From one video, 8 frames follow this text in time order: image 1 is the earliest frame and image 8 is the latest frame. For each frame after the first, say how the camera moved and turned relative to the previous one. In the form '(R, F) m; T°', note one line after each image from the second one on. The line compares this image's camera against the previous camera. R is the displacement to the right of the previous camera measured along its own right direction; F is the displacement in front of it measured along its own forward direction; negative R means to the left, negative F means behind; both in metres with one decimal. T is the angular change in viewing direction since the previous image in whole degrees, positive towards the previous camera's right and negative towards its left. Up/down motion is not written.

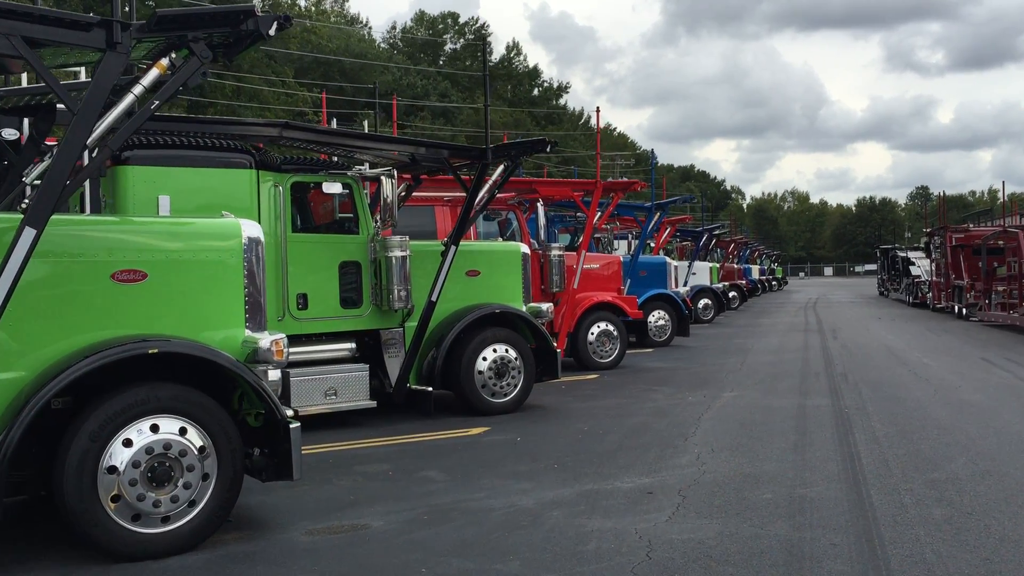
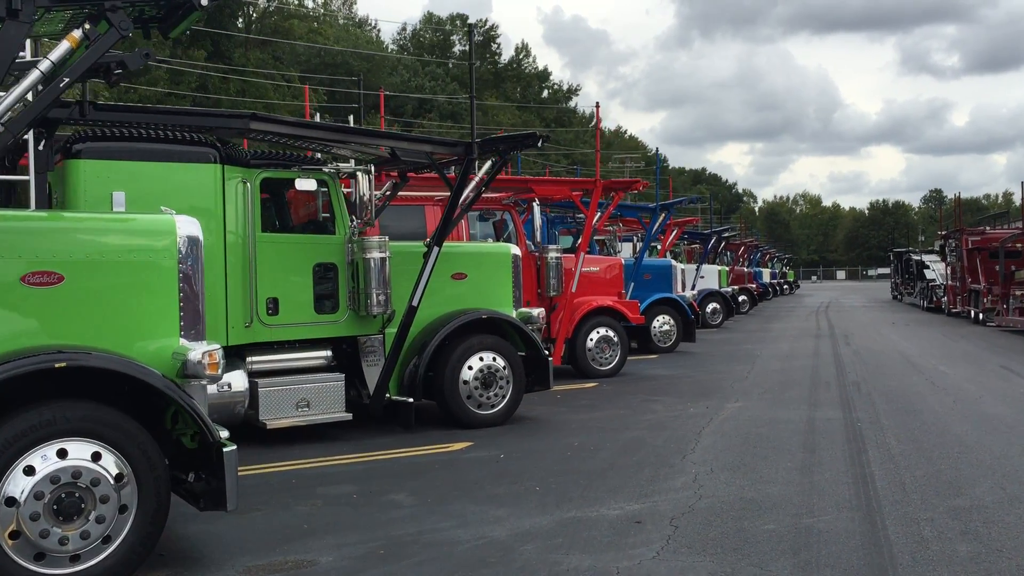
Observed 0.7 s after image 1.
(+0.2, +0.6) m; -1°
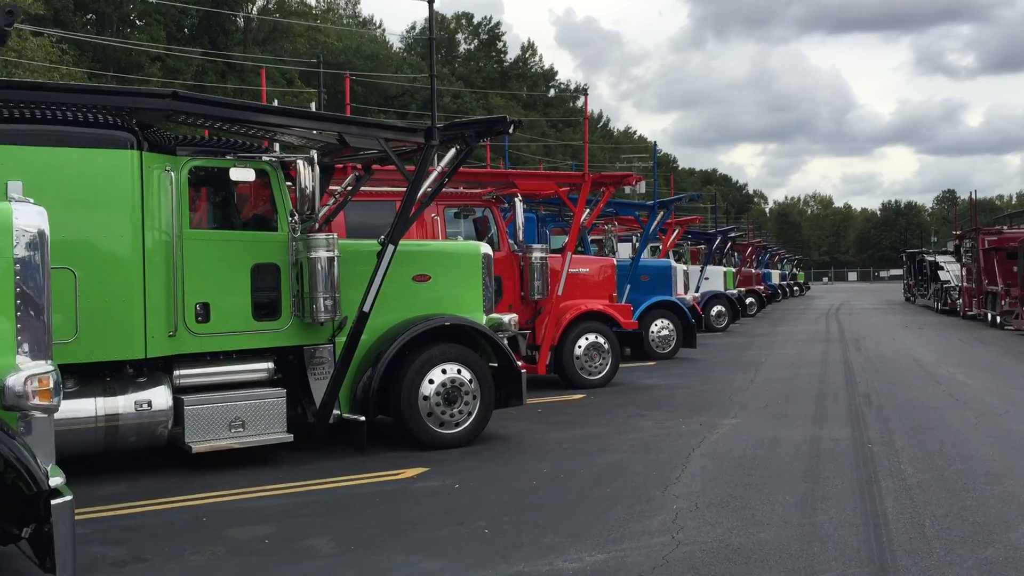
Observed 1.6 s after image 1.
(+0.4, +1.0) m; -1°
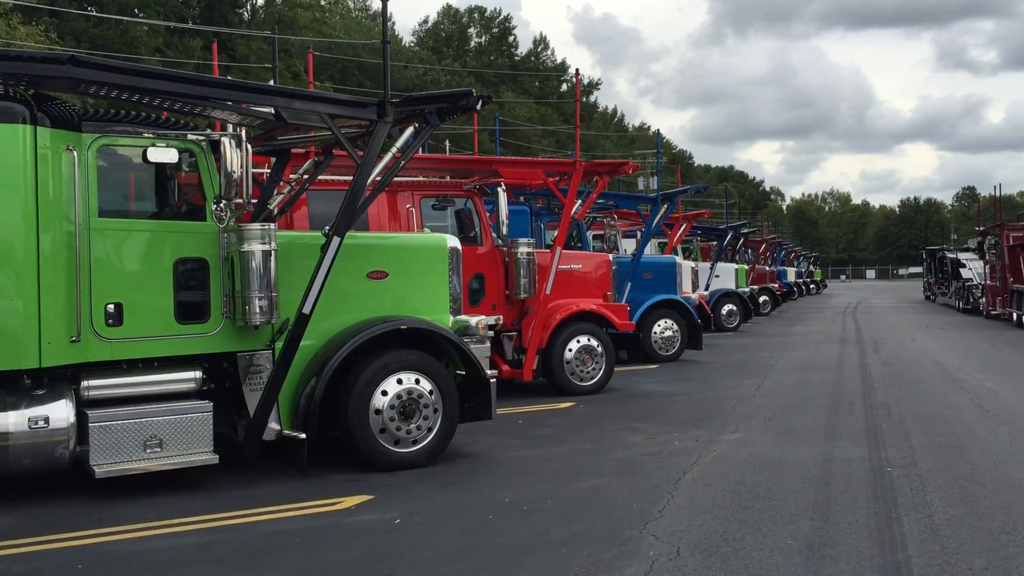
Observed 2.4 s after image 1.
(+0.4, +1.0) m; -1°
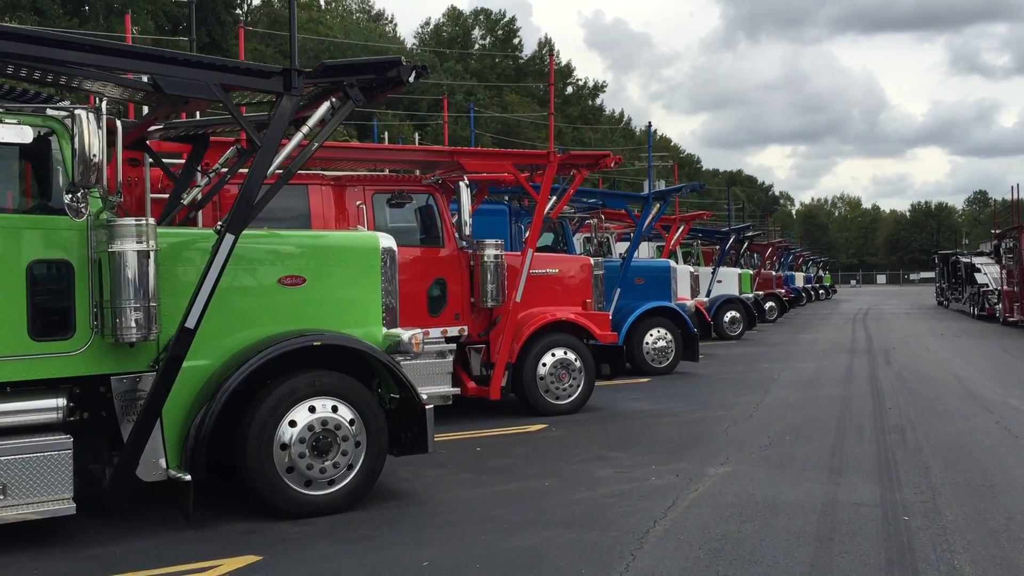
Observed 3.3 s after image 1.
(+0.5, +1.2) m; -1°
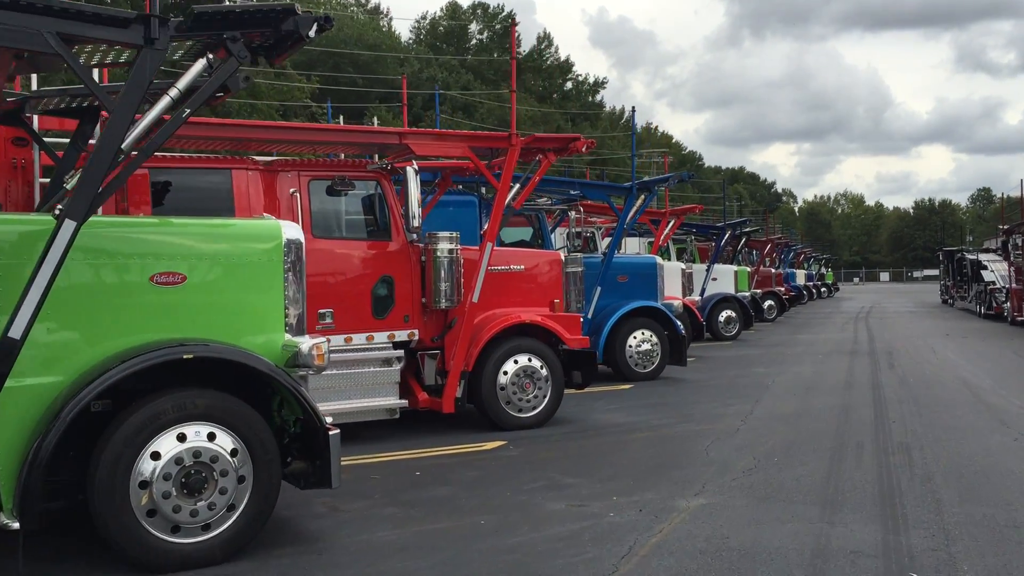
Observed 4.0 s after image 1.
(+0.5, +1.1) m; 0°
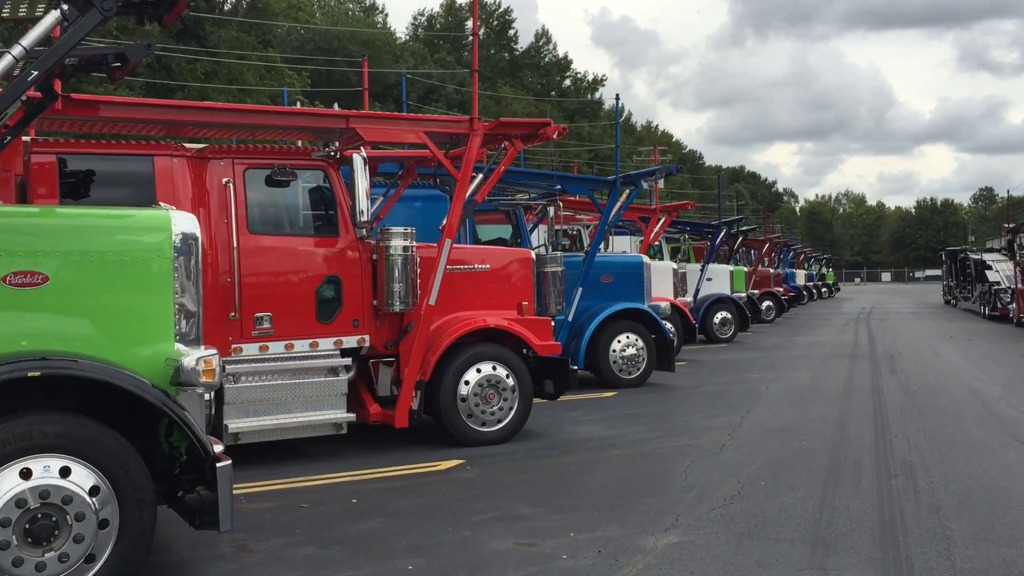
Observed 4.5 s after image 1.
(+0.4, +0.9) m; 0°
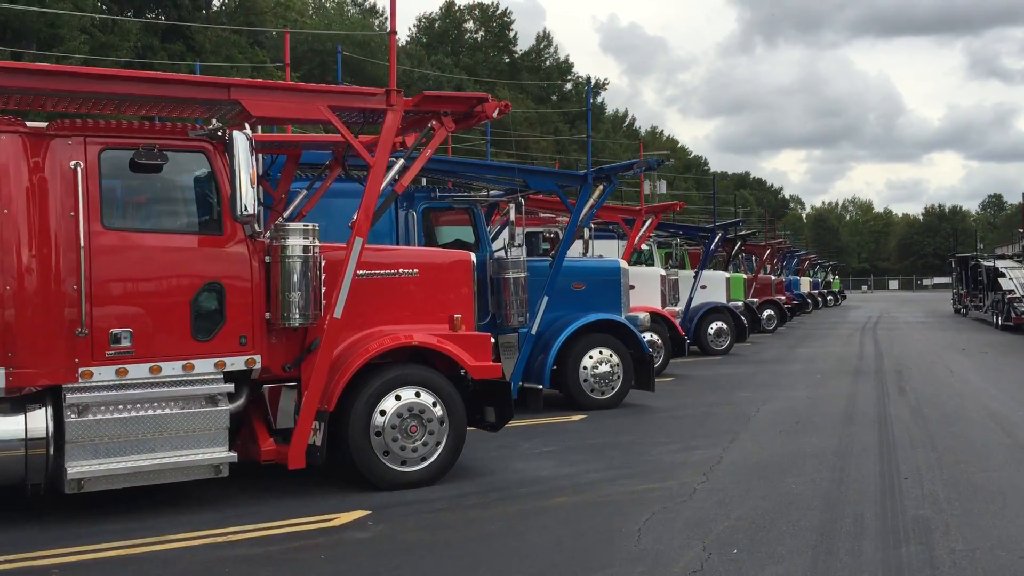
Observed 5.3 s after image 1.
(+0.6, +1.5) m; 0°
